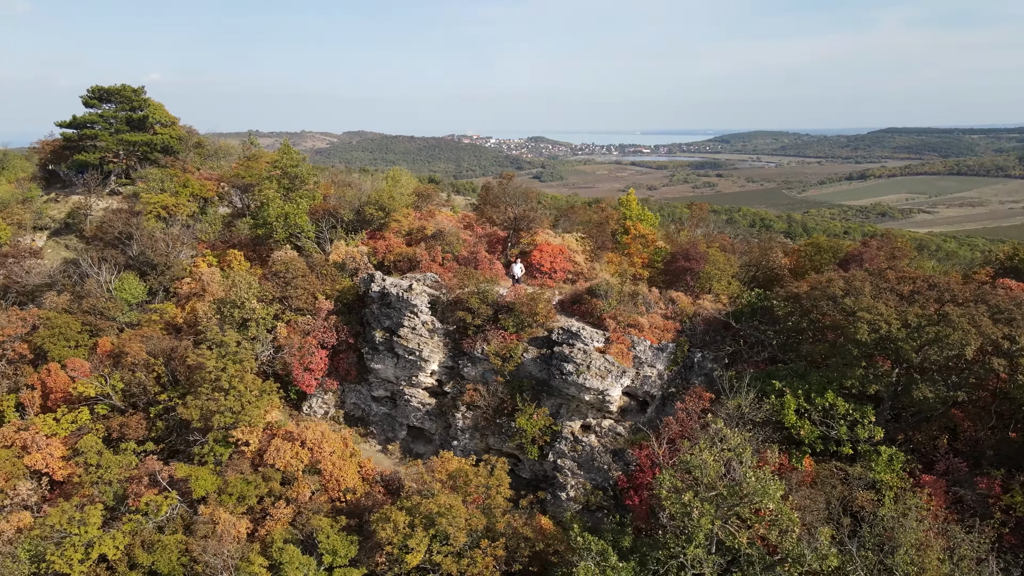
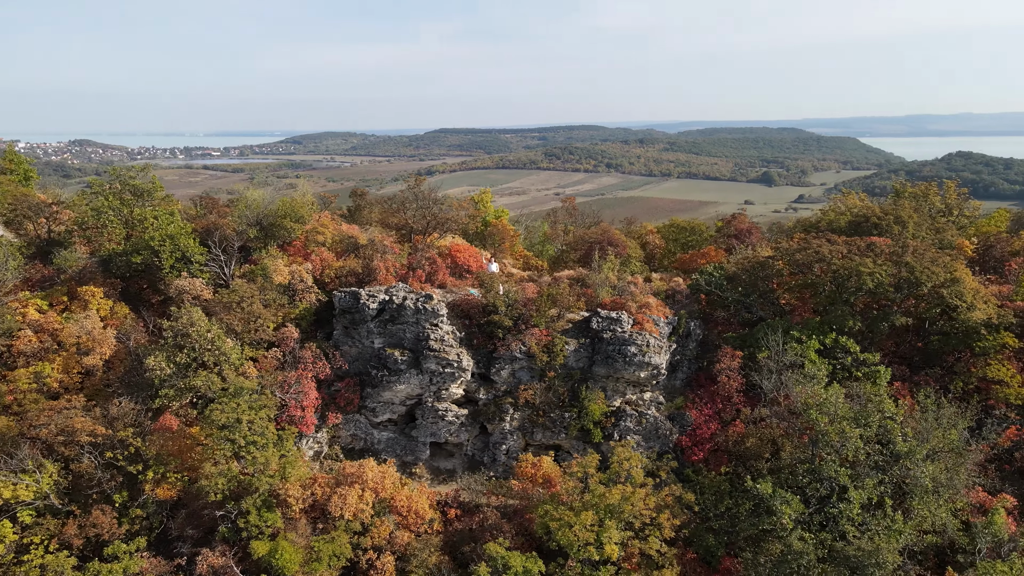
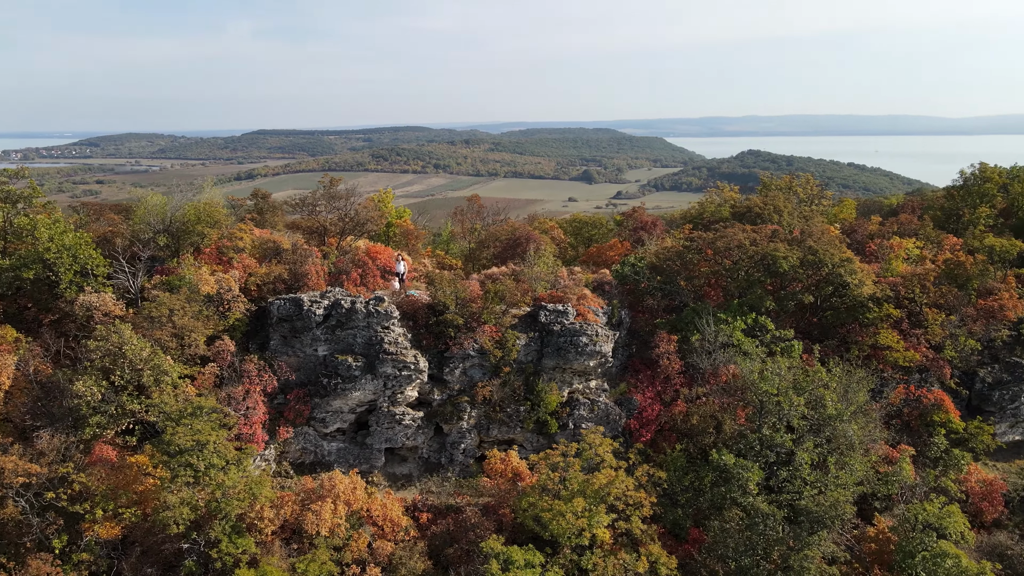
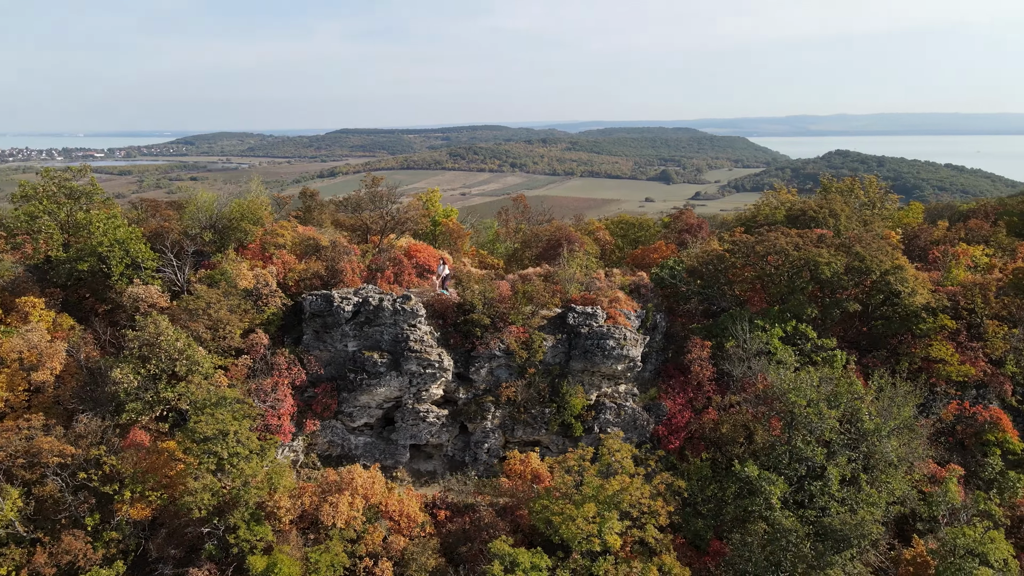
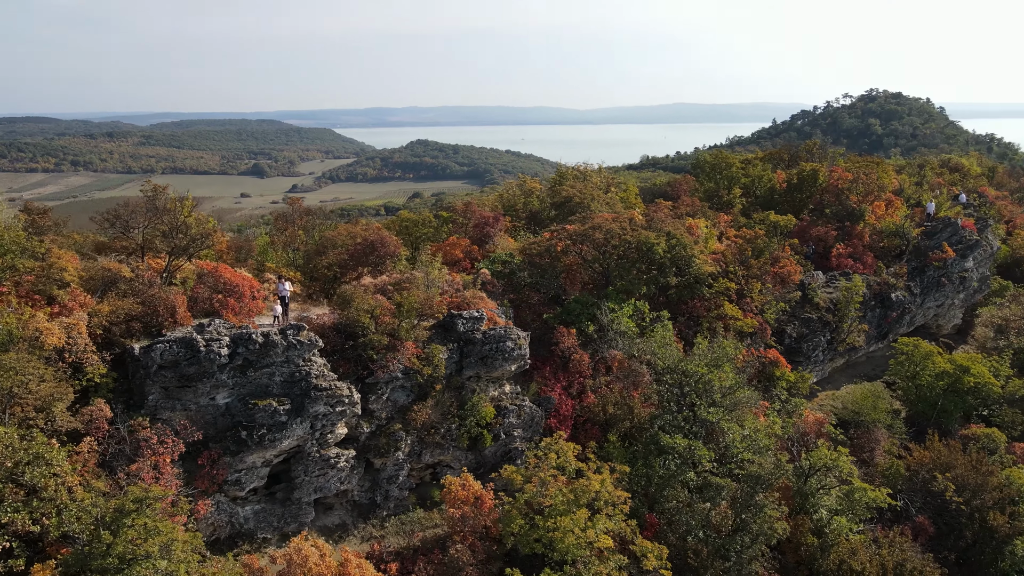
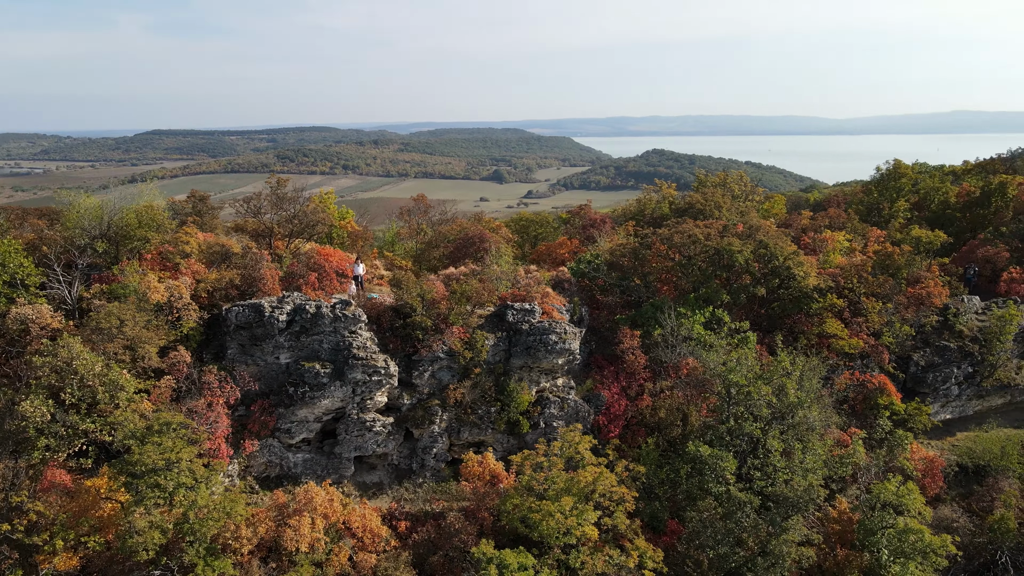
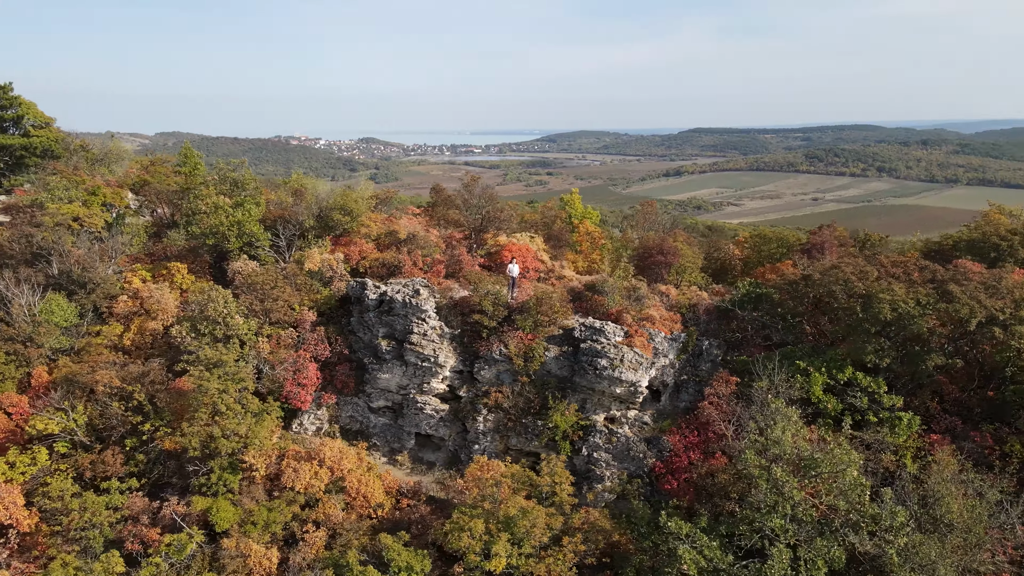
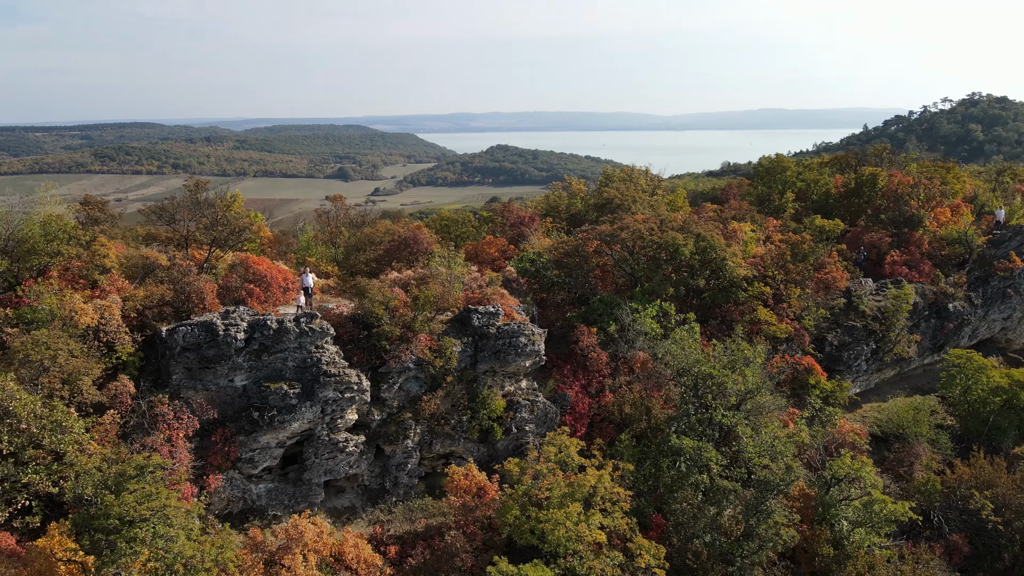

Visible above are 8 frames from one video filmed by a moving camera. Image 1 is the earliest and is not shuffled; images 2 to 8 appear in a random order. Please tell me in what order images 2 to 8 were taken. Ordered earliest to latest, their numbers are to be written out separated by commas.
7, 2, 4, 3, 6, 8, 5
